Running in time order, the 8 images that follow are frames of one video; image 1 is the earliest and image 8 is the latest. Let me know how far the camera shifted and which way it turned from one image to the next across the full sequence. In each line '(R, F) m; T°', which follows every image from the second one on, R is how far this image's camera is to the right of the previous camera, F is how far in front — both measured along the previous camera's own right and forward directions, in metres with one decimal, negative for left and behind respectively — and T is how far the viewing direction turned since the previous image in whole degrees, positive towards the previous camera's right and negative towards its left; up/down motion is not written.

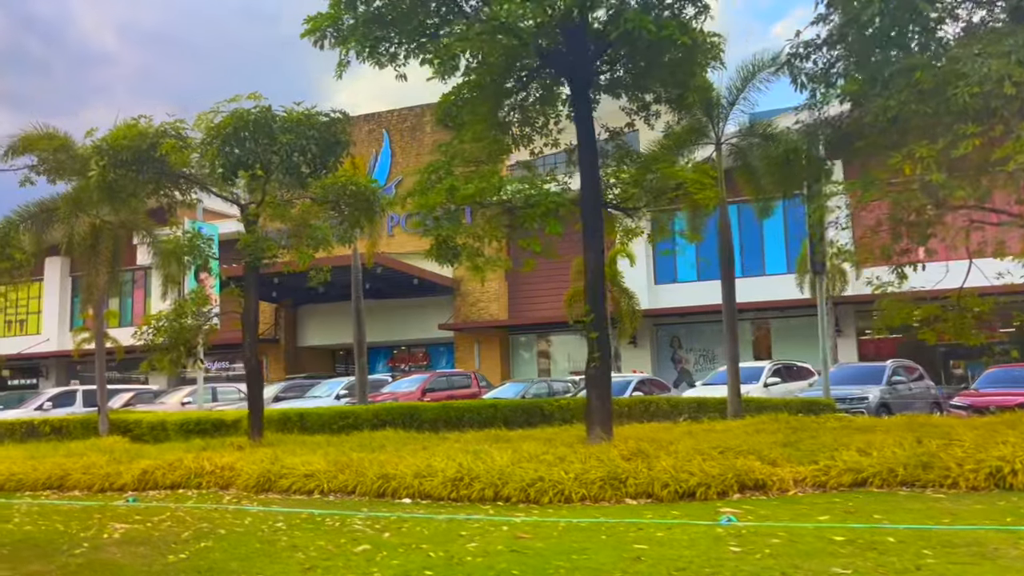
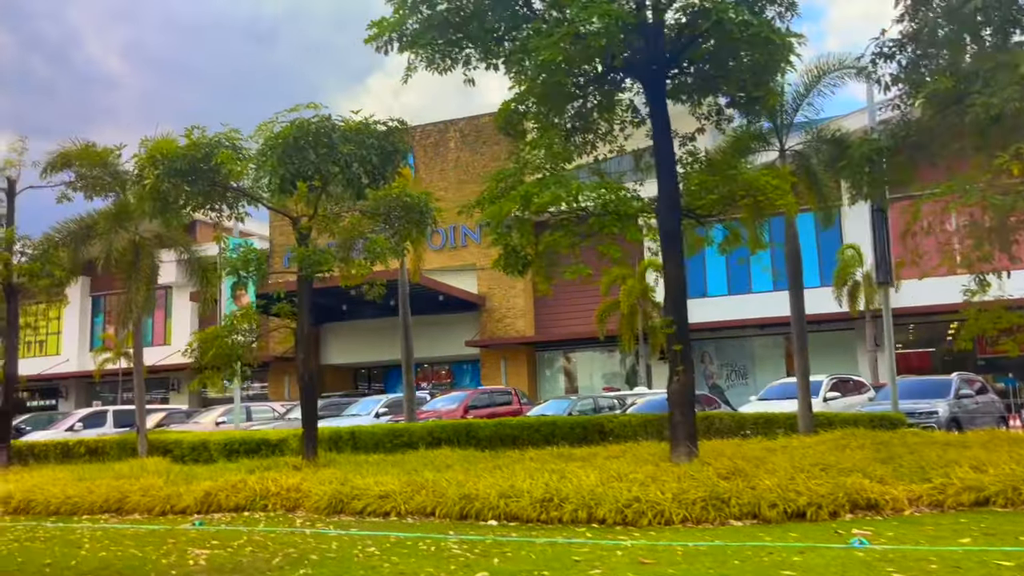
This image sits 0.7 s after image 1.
(-0.9, +0.4) m; -1°
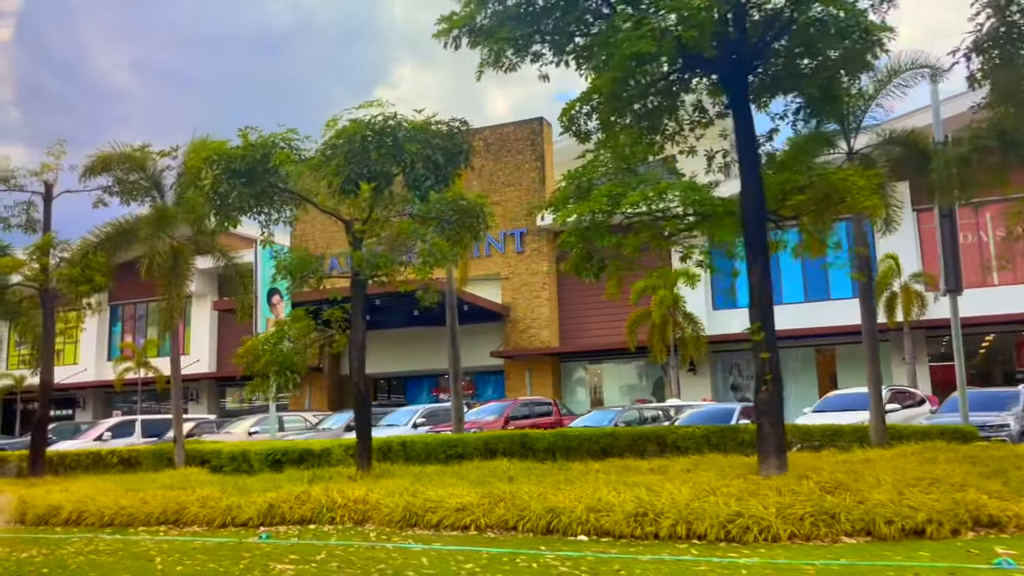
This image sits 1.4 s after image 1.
(-0.9, +0.4) m; 0°
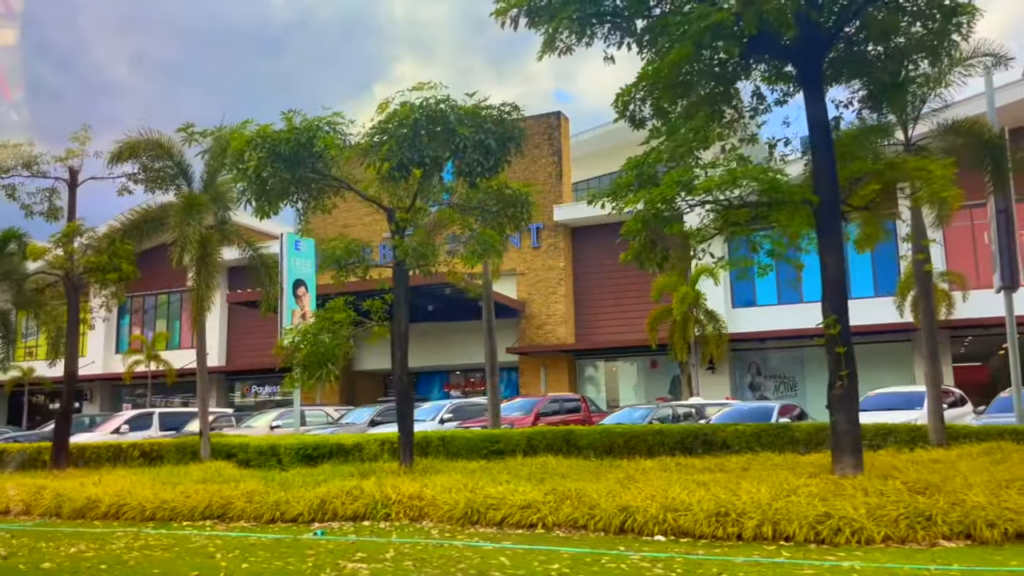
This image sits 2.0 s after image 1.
(-0.7, +0.4) m; 0°
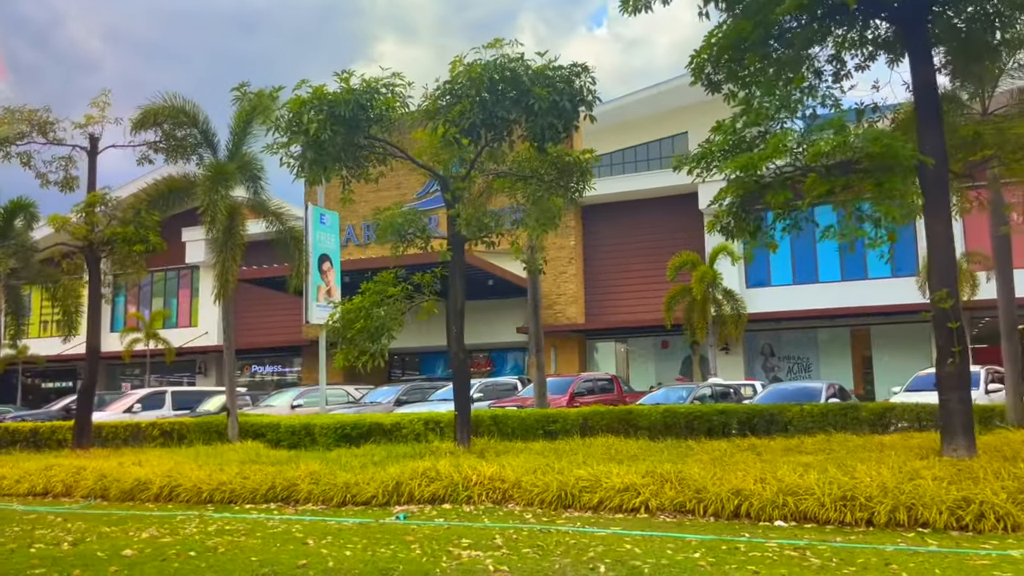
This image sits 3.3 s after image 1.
(-1.2, +0.6) m; +1°
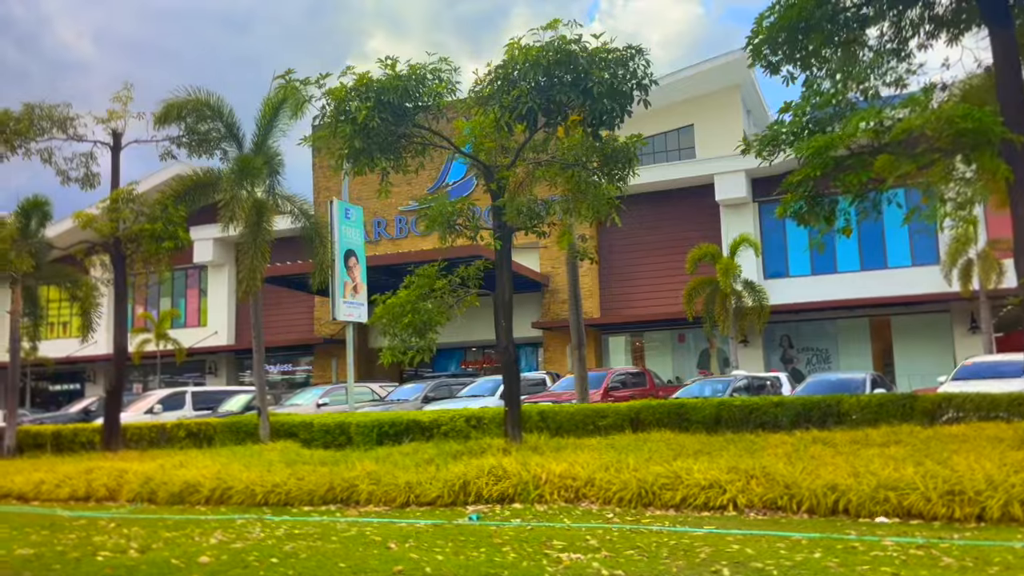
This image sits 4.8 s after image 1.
(-0.8, +0.4) m; 0°
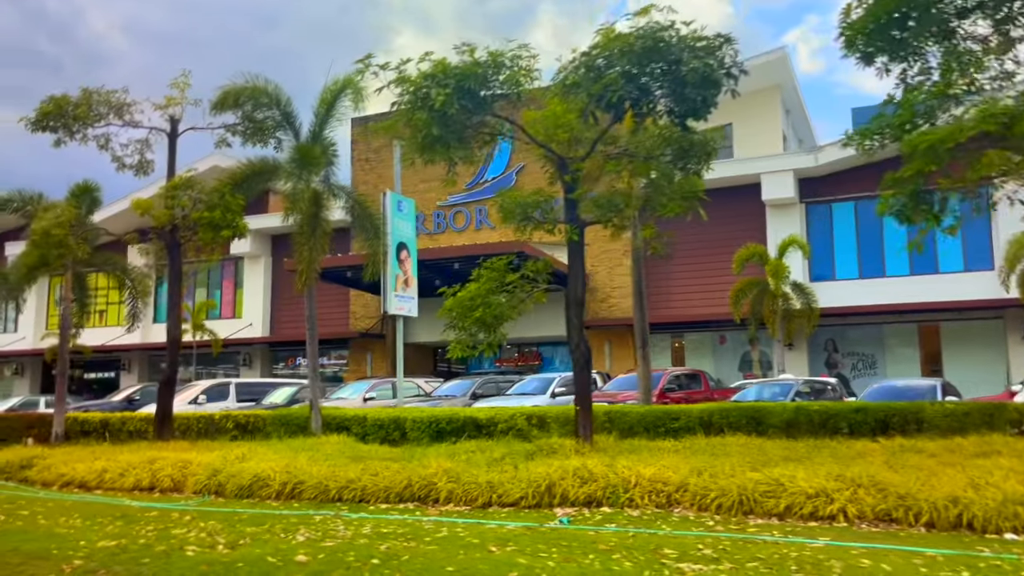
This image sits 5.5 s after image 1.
(-0.7, +0.4) m; -2°
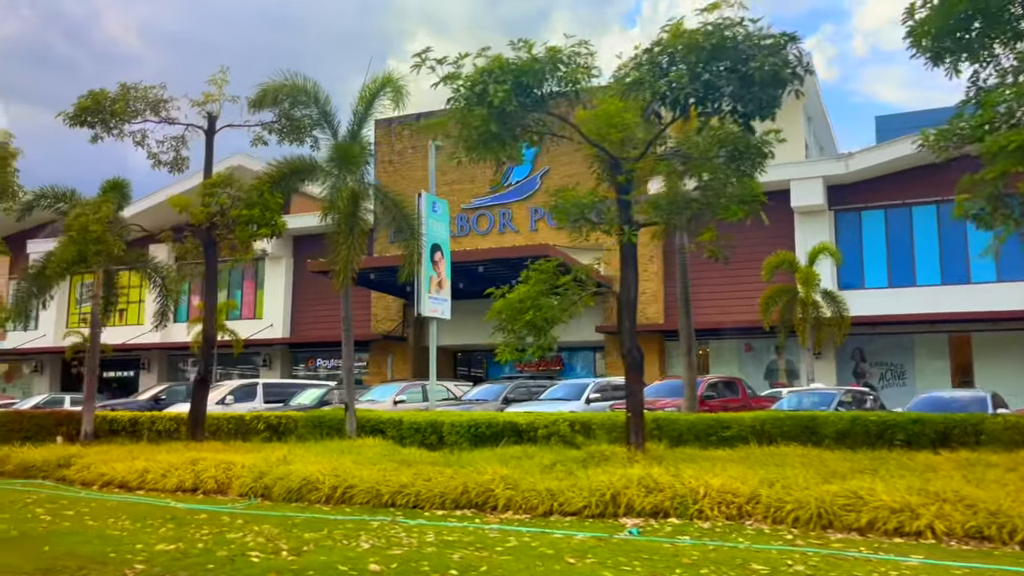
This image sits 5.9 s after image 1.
(-0.5, +0.3) m; -1°
